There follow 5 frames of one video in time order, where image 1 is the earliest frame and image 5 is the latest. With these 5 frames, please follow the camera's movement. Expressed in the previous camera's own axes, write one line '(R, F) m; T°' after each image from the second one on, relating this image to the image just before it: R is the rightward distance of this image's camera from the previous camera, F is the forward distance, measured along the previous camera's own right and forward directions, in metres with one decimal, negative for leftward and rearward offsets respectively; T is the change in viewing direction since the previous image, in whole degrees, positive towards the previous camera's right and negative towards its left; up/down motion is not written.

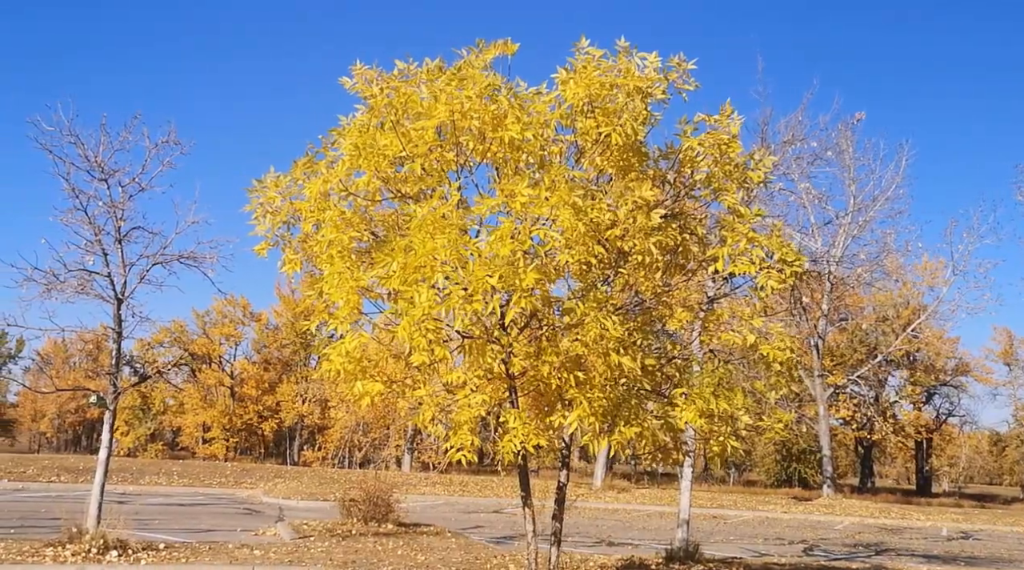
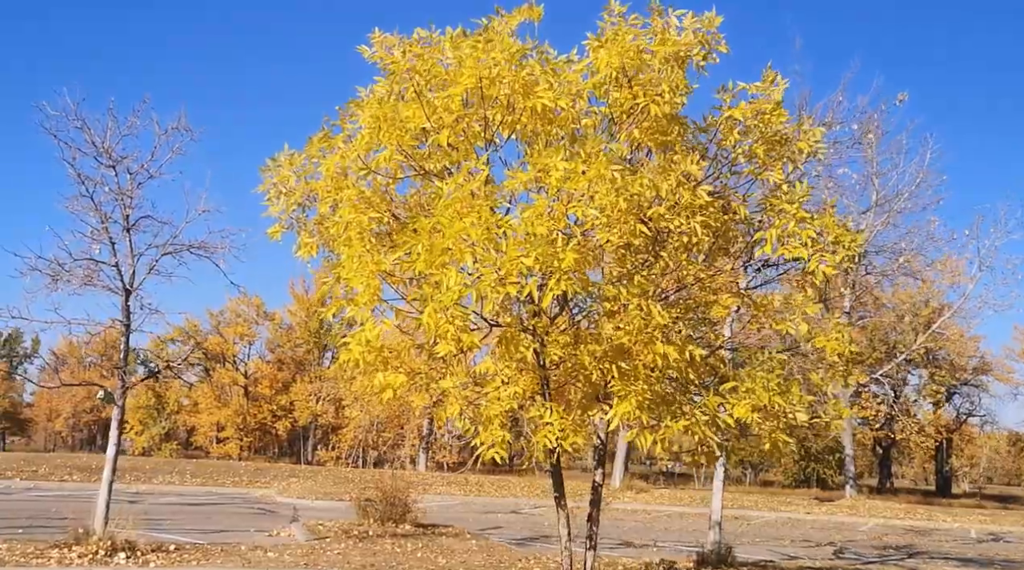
(-0.1, +0.5) m; -1°
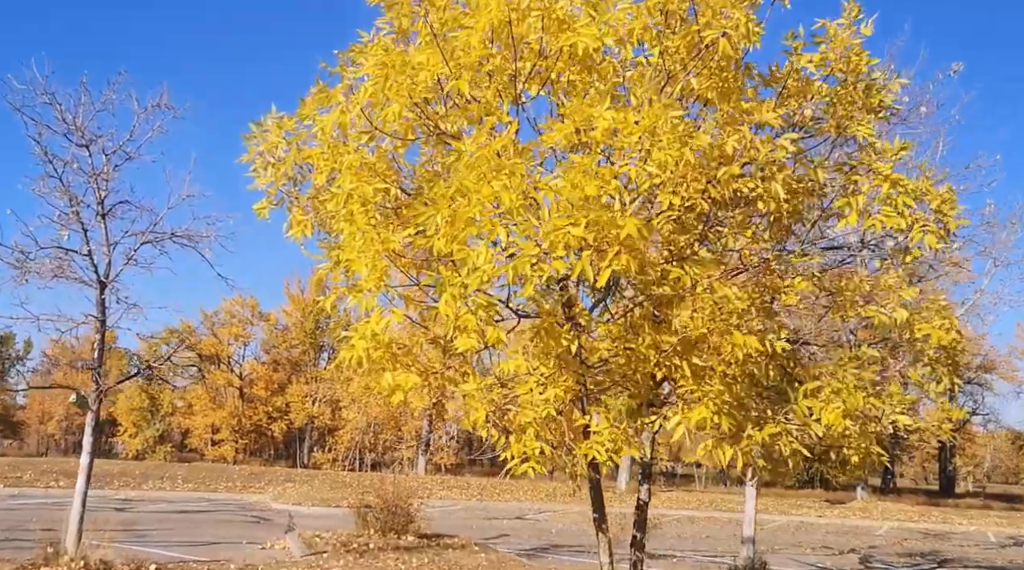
(-0.2, +0.9) m; 0°
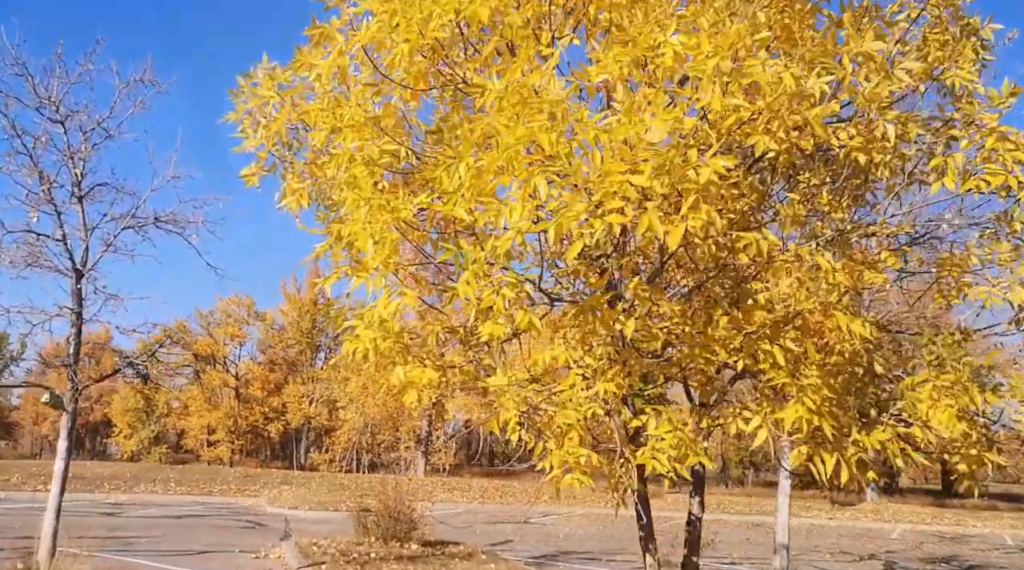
(-0.1, +0.8) m; 0°
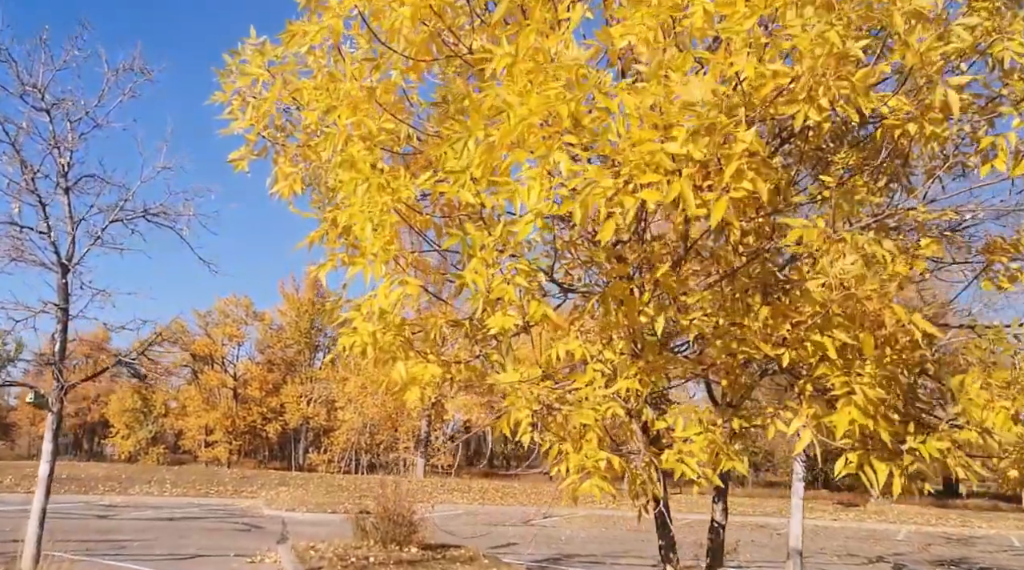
(0.0, +0.3) m; 0°
